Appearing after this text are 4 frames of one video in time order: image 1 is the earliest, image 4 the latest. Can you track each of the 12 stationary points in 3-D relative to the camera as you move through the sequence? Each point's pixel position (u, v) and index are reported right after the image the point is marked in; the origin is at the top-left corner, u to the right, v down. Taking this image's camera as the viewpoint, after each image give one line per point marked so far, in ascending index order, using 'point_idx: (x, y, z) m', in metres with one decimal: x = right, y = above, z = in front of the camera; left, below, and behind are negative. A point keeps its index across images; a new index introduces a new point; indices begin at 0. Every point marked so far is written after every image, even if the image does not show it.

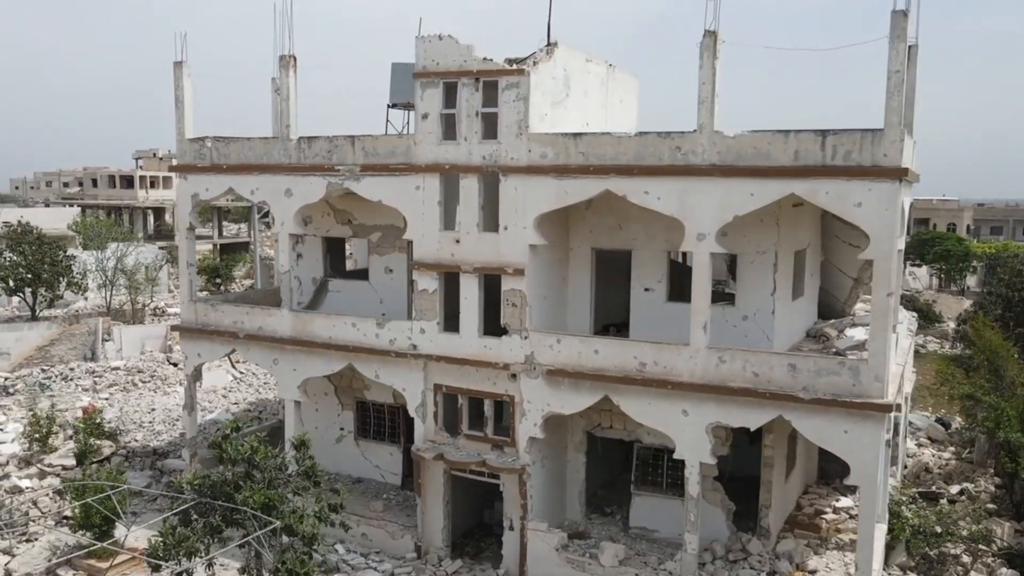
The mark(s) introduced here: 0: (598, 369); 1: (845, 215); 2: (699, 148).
0: (+1.3, -1.2, +13.0) m
1: (+4.4, +1.0, +11.2) m
2: (+2.6, +2.0, +12.0) m
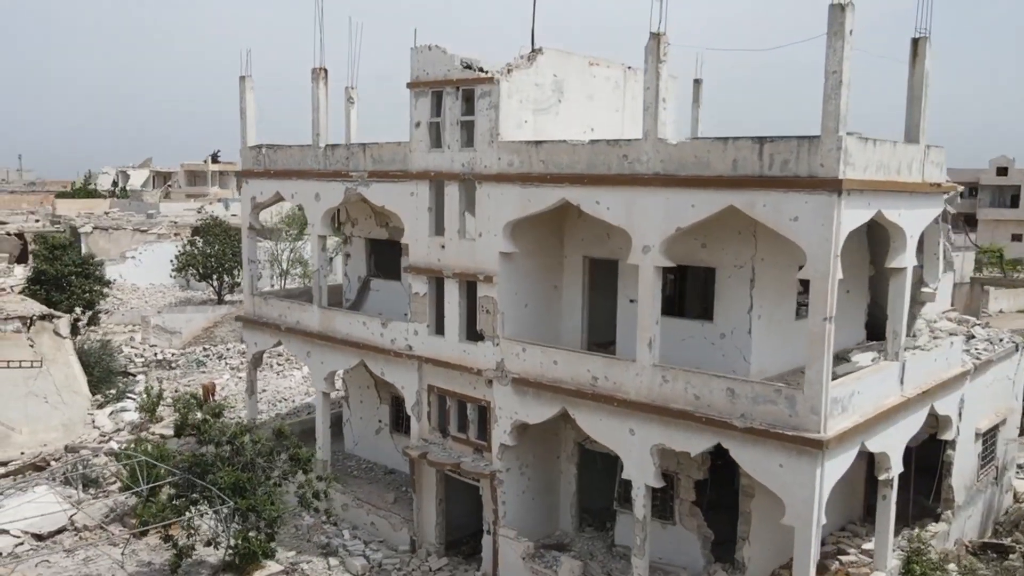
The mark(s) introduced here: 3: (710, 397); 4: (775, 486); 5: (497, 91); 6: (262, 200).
0: (+0.7, -1.4, +12.8) m
1: (+3.3, +0.7, +10.2) m
2: (+1.8, +1.8, +11.4) m
3: (+2.6, -1.4, +11.1) m
4: (+3.2, -2.5, +10.6) m
5: (-0.2, +3.0, +13.1) m
6: (-5.2, +1.8, +17.9) m
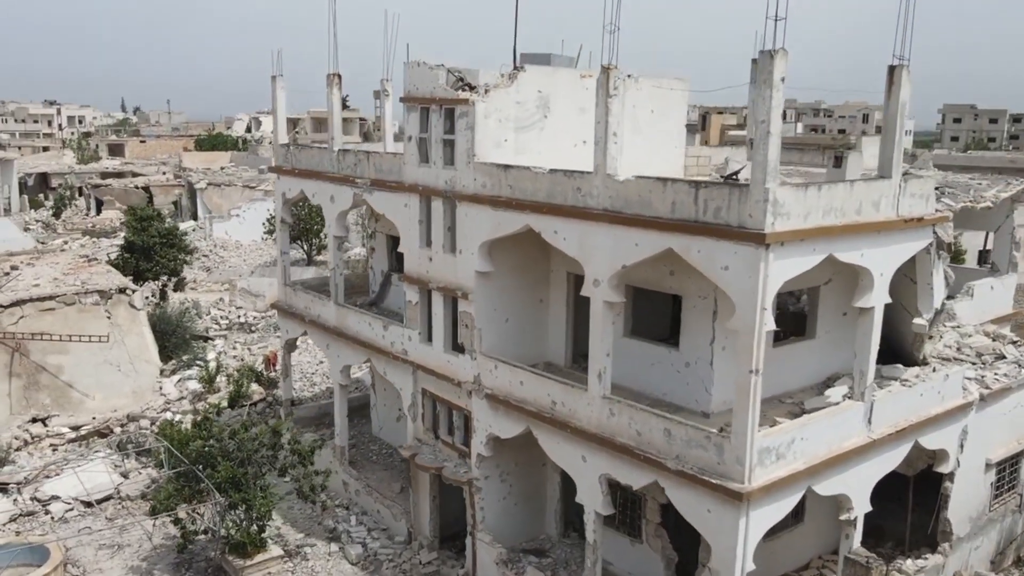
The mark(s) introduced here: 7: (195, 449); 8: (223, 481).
0: (+0.2, -1.7, +13.1) m
1: (+2.4, +0.1, +10.0) m
2: (+1.1, +1.3, +11.4) m
3: (+1.8, -1.9, +11.1) m
4: (+2.4, -3.0, +10.6) m
5: (-0.6, +2.7, +13.2) m
6: (-4.9, +2.0, +18.7) m
7: (-5.5, -2.8, +14.9) m
8: (-4.9, -3.2, +14.3) m
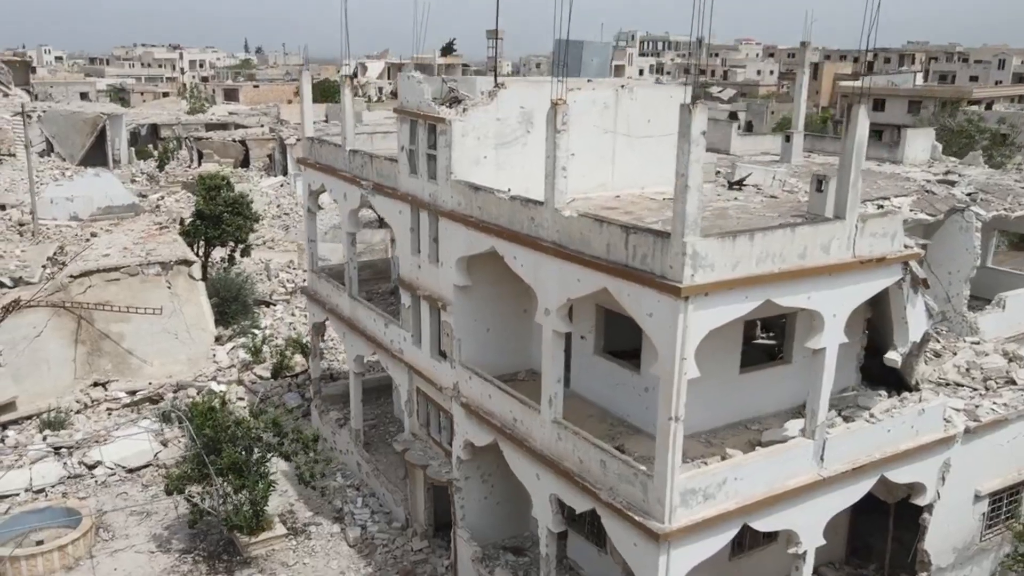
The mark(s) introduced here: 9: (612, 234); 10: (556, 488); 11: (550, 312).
0: (-0.3, -2.0, +13.5) m
1: (+1.5, -0.4, +10.2) m
2: (+0.5, +0.9, +11.5) m
3: (+1.0, -2.4, +11.4) m
4: (+1.5, -3.5, +10.9) m
5: (-1.0, +2.5, +13.5) m
6: (-4.6, +2.3, +19.5) m
7: (-5.8, -2.8, +16.1) m
8: (-5.2, -3.3, +15.5) m
9: (+1.2, +0.7, +10.4) m
10: (+0.6, -2.9, +12.1) m
11: (+0.5, -0.3, +11.7) m
